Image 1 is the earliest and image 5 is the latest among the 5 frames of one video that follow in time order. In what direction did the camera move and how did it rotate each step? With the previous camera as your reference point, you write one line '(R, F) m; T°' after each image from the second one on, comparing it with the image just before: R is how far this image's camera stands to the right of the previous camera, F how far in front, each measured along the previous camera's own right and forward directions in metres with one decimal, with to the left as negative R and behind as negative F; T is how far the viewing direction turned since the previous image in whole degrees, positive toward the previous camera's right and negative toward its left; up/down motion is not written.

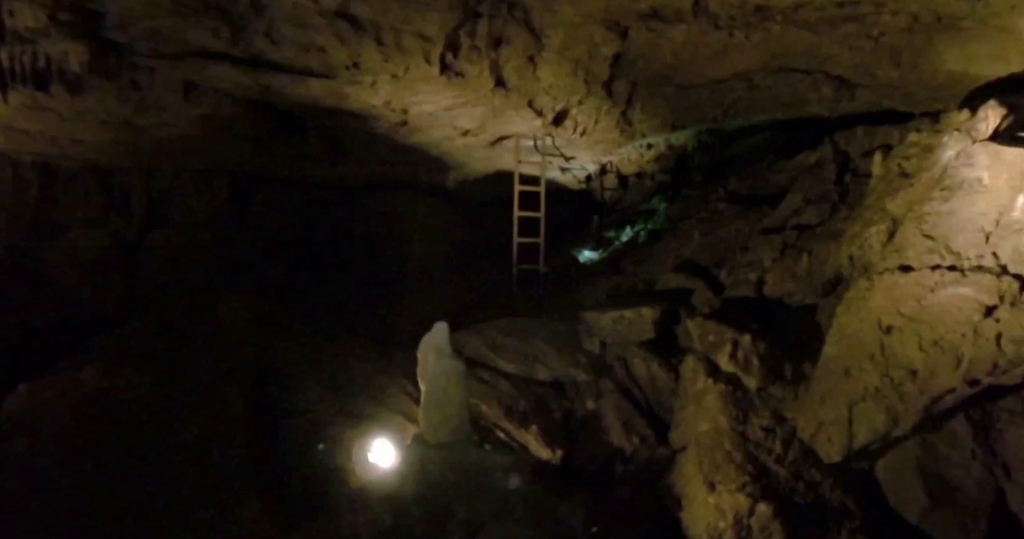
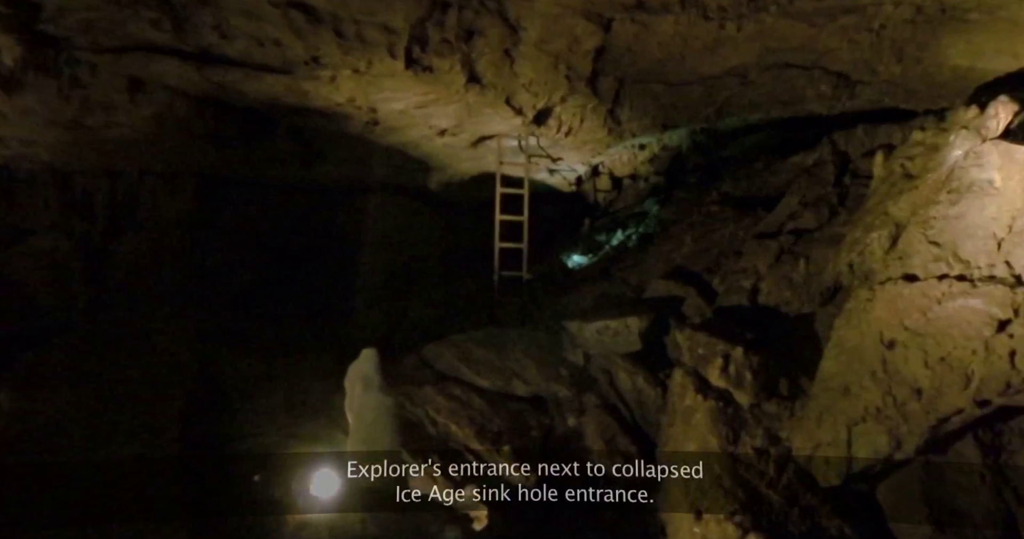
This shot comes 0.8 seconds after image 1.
(+0.2, +0.3) m; 0°
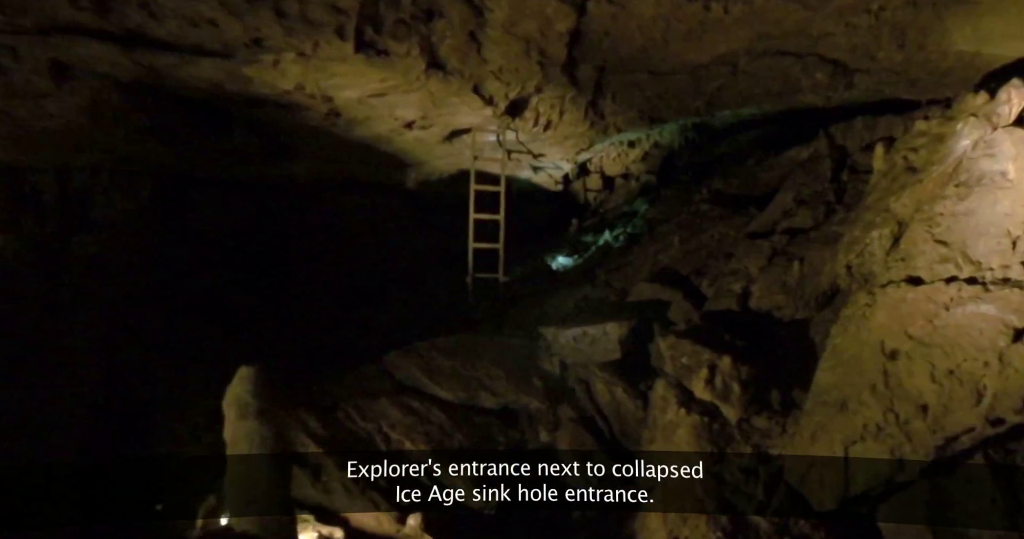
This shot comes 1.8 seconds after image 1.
(+0.3, +0.4) m; 0°
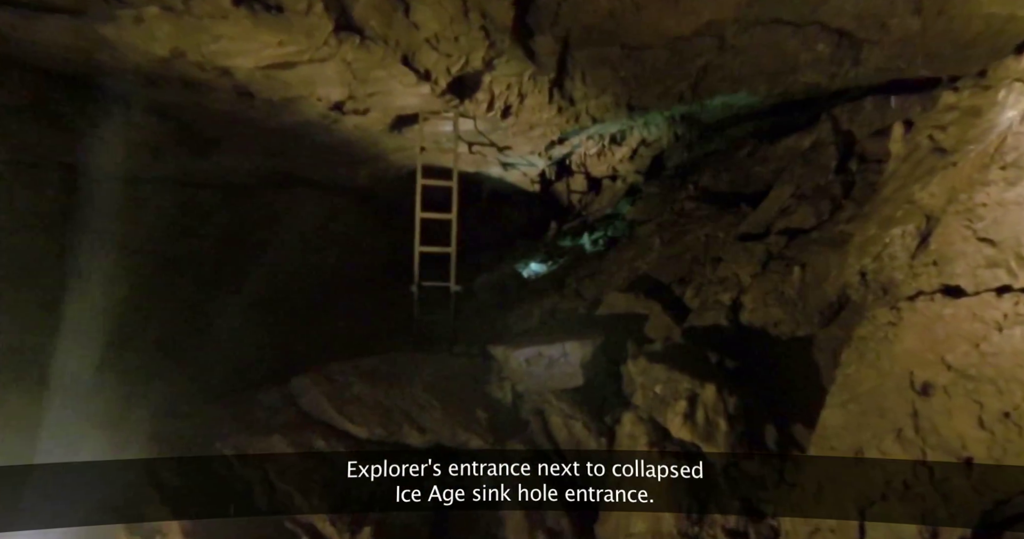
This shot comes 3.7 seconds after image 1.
(+0.4, +0.8) m; 0°
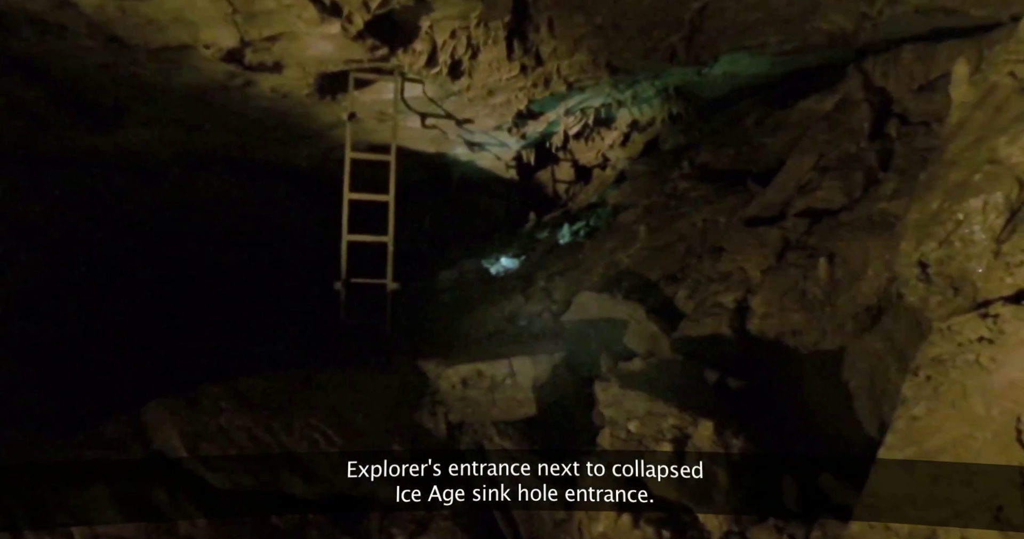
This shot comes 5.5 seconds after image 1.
(+0.4, +1.0) m; 0°
